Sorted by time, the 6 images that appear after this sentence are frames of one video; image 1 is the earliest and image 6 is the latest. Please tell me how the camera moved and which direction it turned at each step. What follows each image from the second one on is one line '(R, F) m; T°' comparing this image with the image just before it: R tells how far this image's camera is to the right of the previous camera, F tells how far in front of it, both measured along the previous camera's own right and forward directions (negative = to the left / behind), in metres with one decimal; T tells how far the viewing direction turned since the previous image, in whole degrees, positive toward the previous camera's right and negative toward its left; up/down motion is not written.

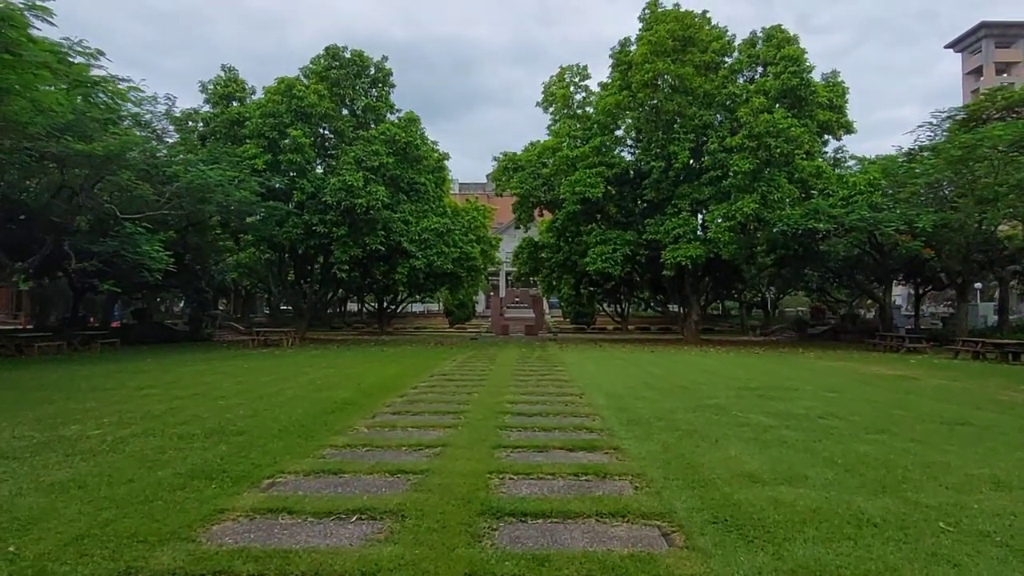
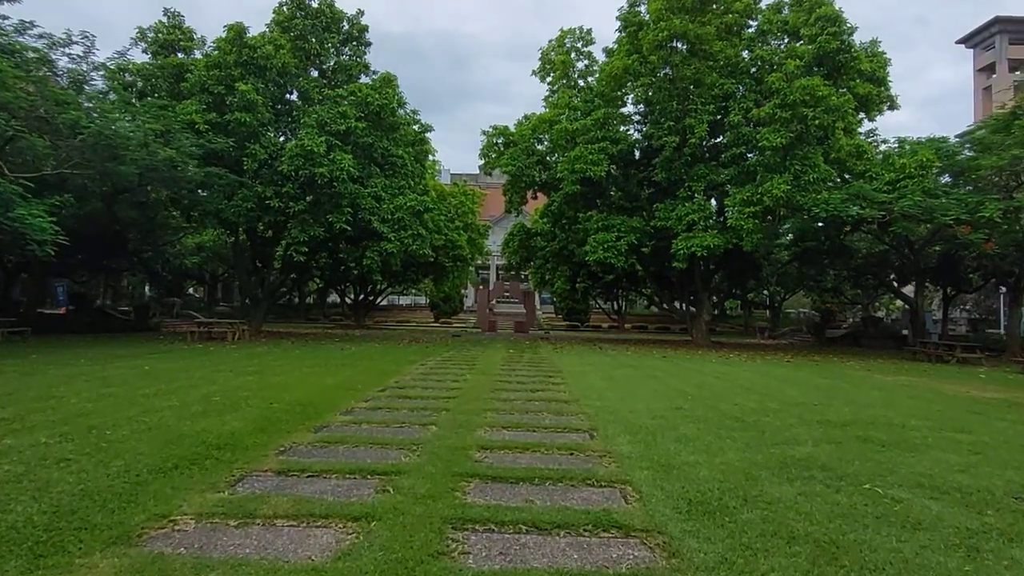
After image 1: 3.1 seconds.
(+0.1, +3.0) m; +1°
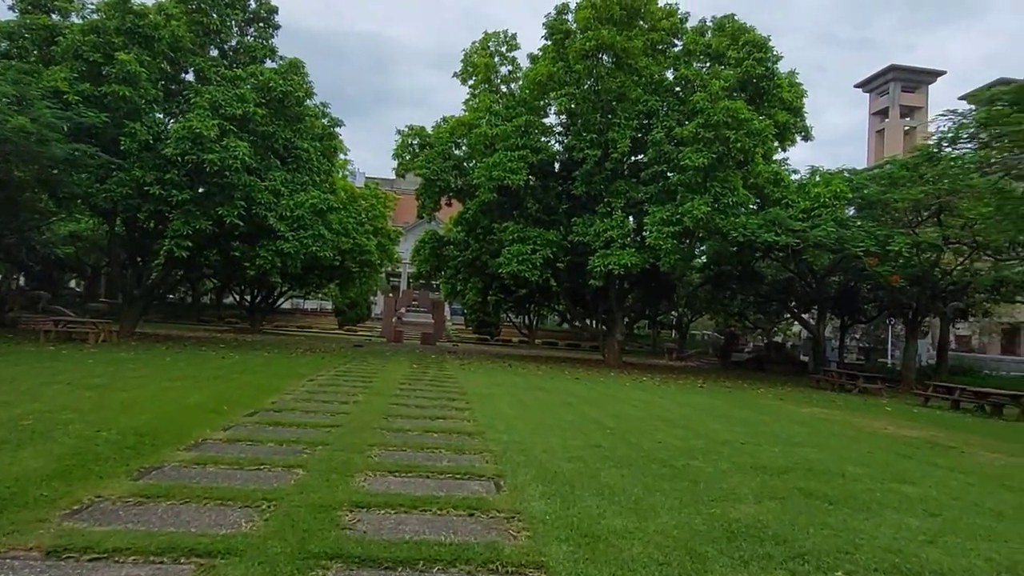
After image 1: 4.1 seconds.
(+0.1, +1.0) m; +7°
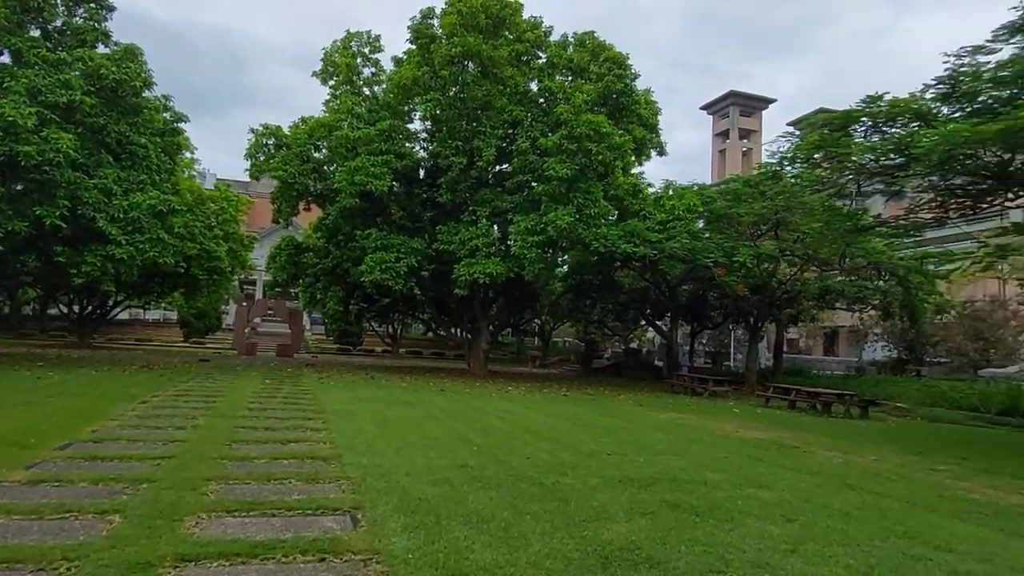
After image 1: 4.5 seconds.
(0.0, +0.3) m; +11°
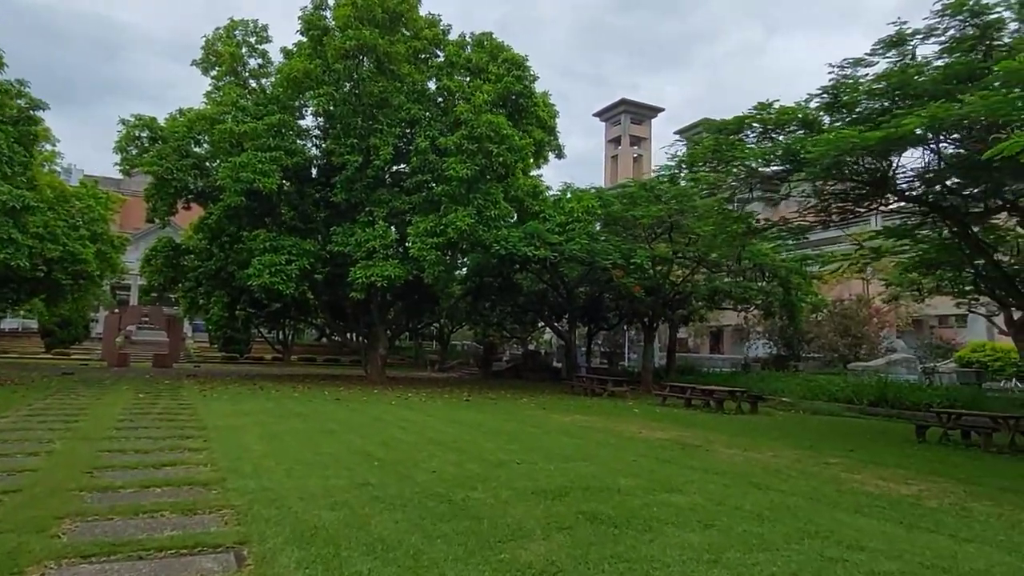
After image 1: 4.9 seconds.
(-0.1, +0.4) m; +9°
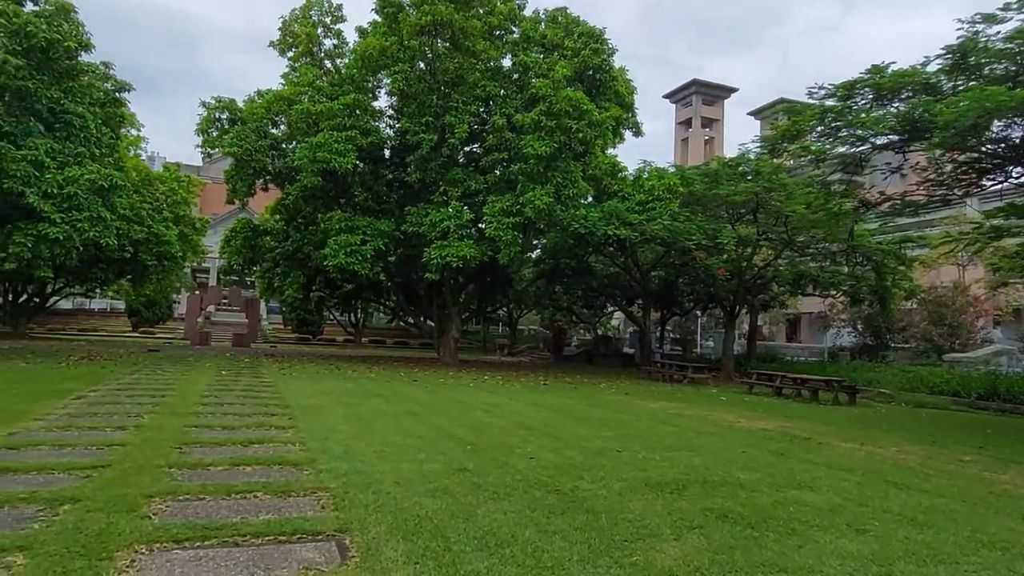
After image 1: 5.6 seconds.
(-0.4, +0.5) m; -5°
